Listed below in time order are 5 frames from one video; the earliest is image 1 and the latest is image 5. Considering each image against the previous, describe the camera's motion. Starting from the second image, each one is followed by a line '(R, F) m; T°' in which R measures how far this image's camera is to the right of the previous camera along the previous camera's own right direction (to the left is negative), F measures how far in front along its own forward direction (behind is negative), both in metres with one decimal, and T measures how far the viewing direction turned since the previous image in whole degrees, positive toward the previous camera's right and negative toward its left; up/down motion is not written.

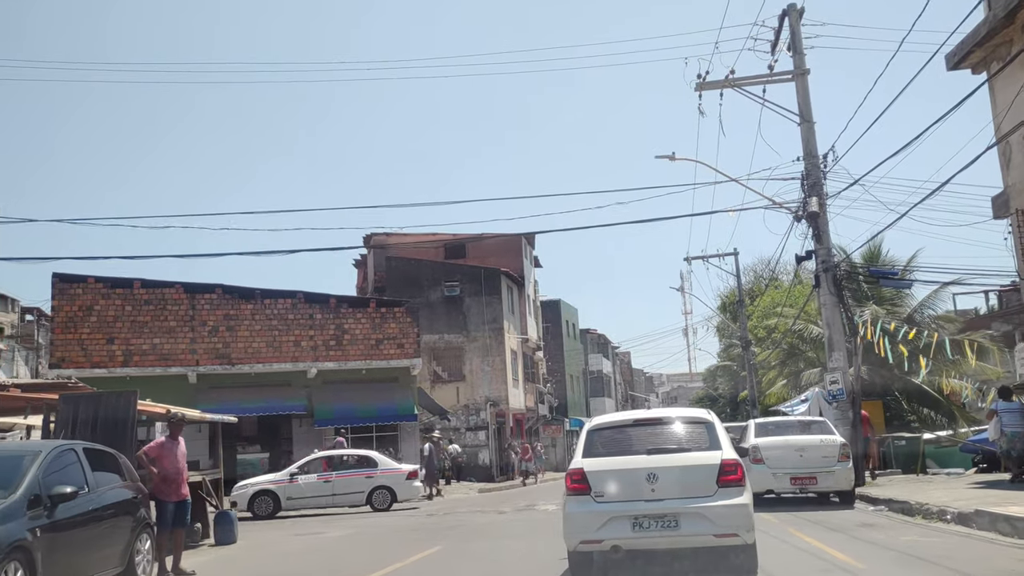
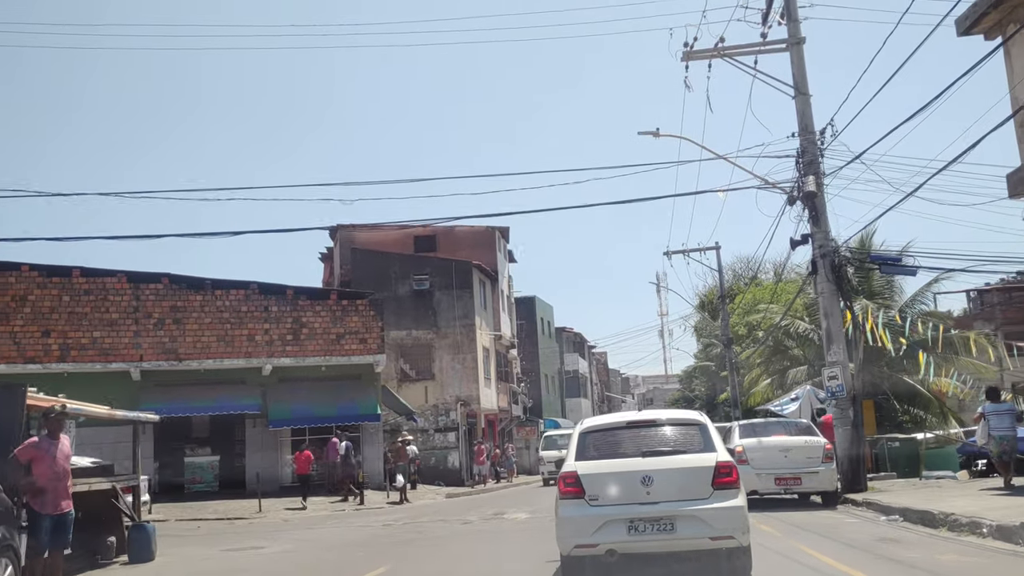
(+0.2, +1.7) m; +2°
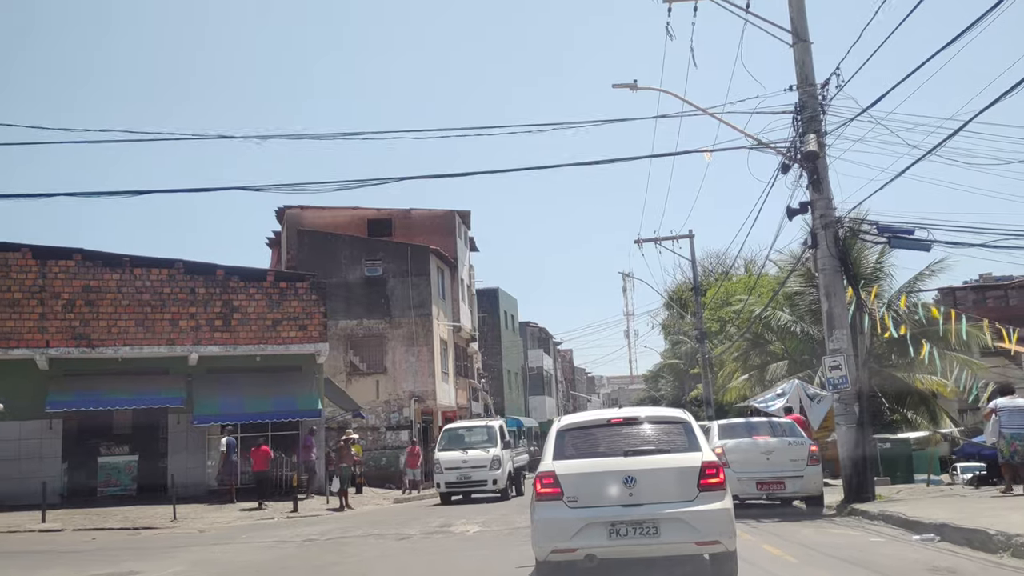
(+0.2, +2.5) m; +2°
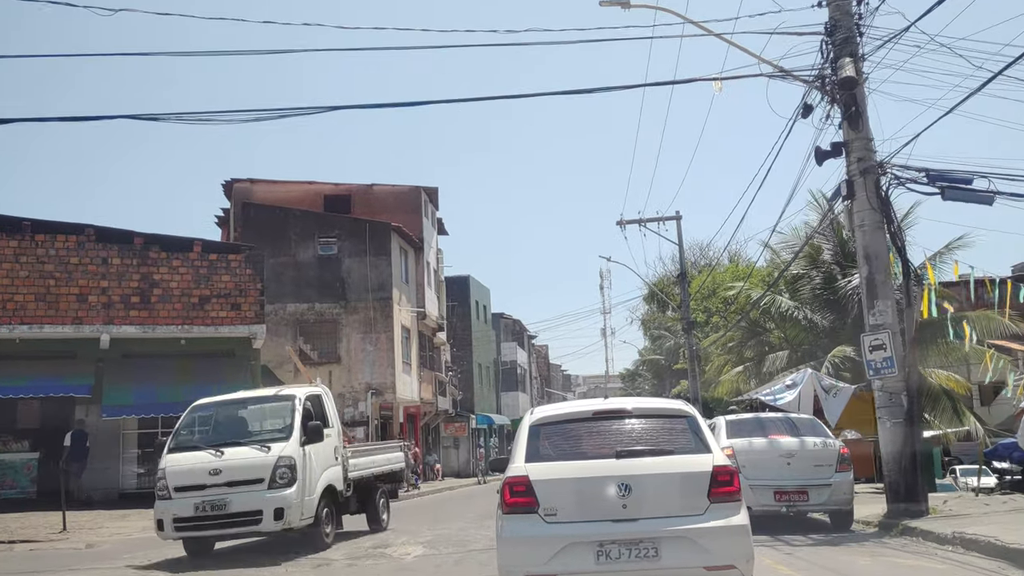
(+0.2, +3.0) m; +2°
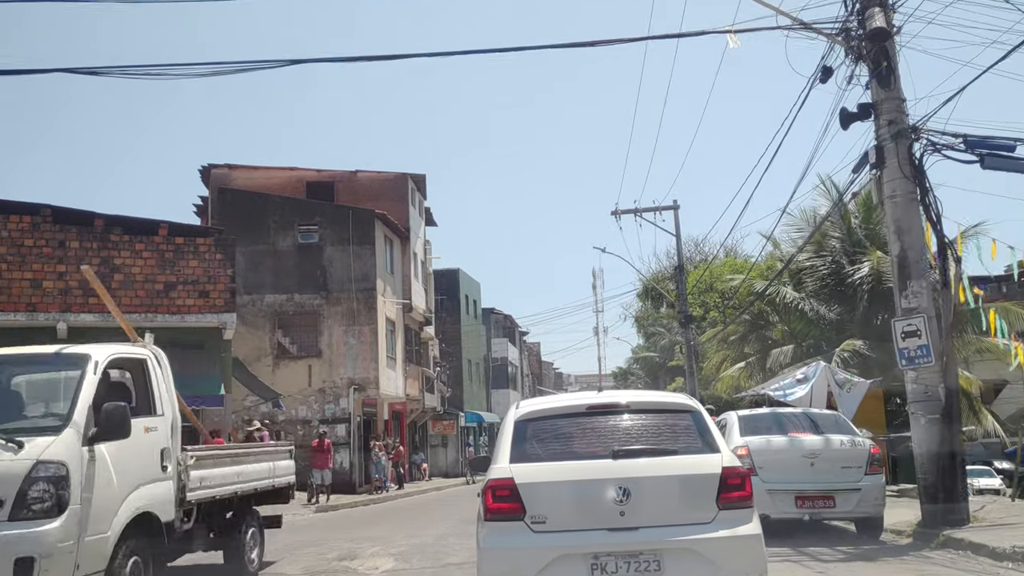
(+0.1, +1.3) m; +1°
